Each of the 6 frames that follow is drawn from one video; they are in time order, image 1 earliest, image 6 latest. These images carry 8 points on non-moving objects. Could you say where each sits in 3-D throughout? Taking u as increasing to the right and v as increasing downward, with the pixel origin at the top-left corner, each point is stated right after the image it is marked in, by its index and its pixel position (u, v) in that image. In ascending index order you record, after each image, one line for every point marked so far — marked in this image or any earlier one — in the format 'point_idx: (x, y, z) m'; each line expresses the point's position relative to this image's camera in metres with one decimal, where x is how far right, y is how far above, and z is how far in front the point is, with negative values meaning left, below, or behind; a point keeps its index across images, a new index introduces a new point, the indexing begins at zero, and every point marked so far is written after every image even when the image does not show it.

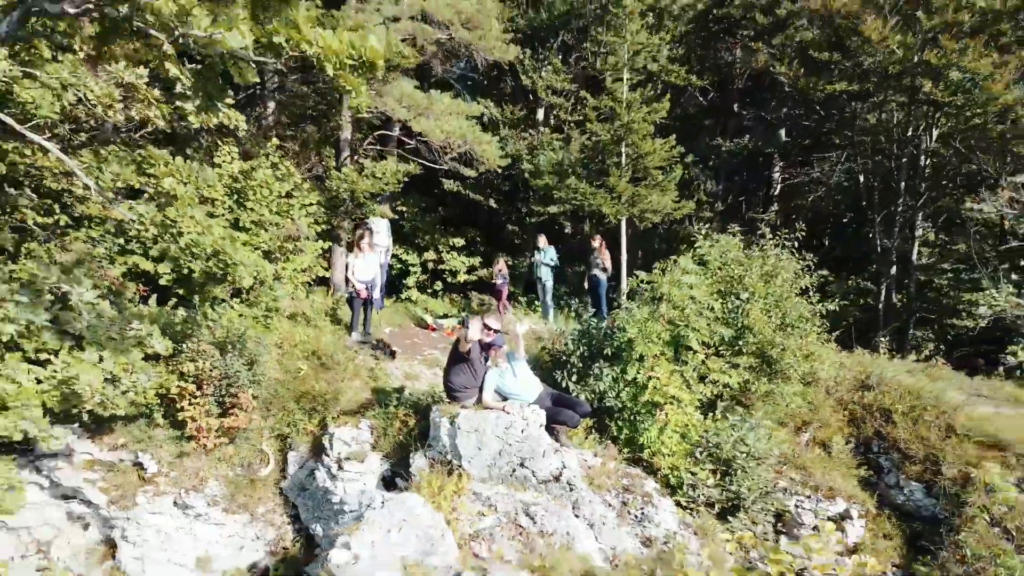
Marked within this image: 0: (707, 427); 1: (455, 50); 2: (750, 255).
0: (+1.4, -0.9, +5.6) m
1: (-0.7, +3.0, +10.3) m
2: (+2.1, +0.3, +7.3) m
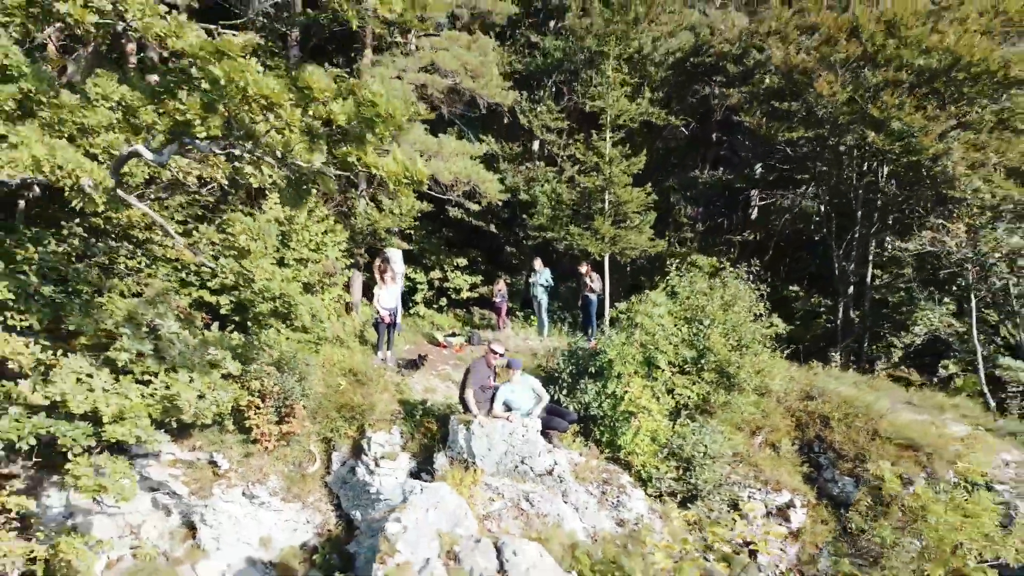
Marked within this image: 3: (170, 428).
0: (+1.4, -1.2, +6.9) m
1: (-0.7, +2.8, +11.7) m
2: (+2.1, 0.0, +8.6) m
3: (-2.6, -1.2, +6.7) m
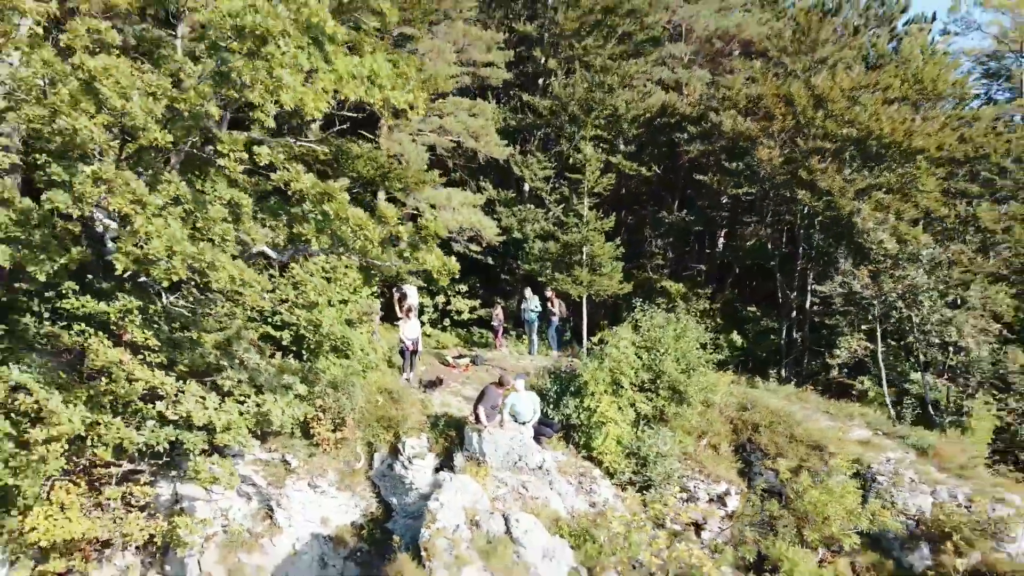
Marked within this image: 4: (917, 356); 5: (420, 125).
0: (+1.4, -1.6, +9.1) m
1: (-0.8, +2.3, +13.8) m
2: (+2.1, -0.4, +10.9) m
3: (-2.6, -1.7, +8.9) m
4: (+5.9, -1.1, +12.0) m
5: (-1.1, +2.5, +12.4) m
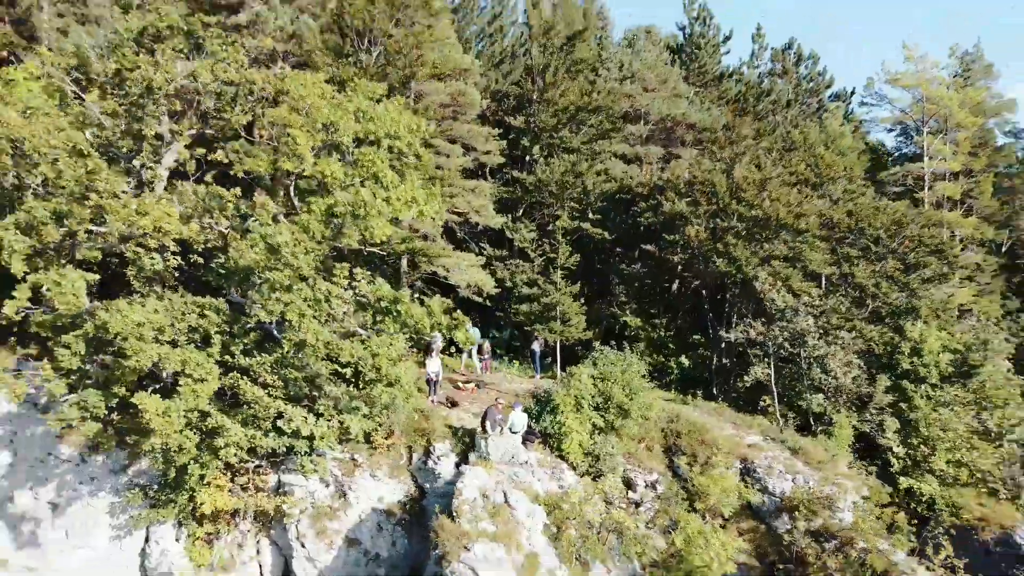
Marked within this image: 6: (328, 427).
0: (+1.3, -2.5, +13.4) m
1: (-0.9, +1.5, +18.1) m
2: (+2.0, -1.3, +15.1) m
3: (-2.7, -2.5, +13.1) m
4: (+5.8, -1.9, +16.3) m
5: (-1.2, +1.7, +16.7) m
6: (-2.6, -2.0, +12.3) m
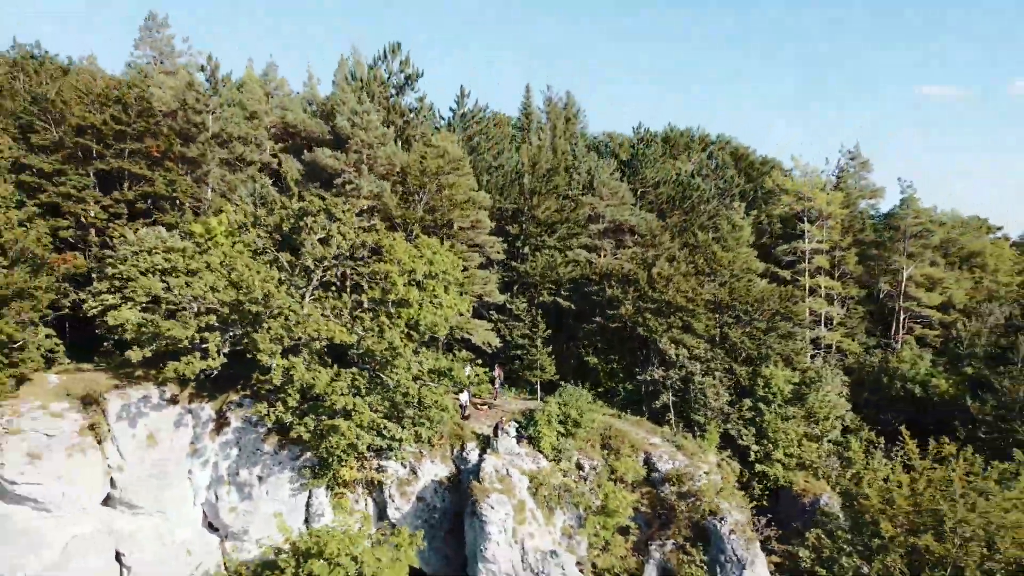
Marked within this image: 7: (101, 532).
0: (+1.3, -4.3, +23.3) m
1: (-1.0, -0.4, +28.0) m
2: (+1.9, -3.1, +25.0) m
3: (-2.7, -4.4, +23.0) m
4: (+5.7, -3.8, +26.2) m
5: (-1.3, -0.2, +26.6) m
6: (-2.7, -3.9, +22.1) m
7: (-10.0, -6.1, +20.3) m
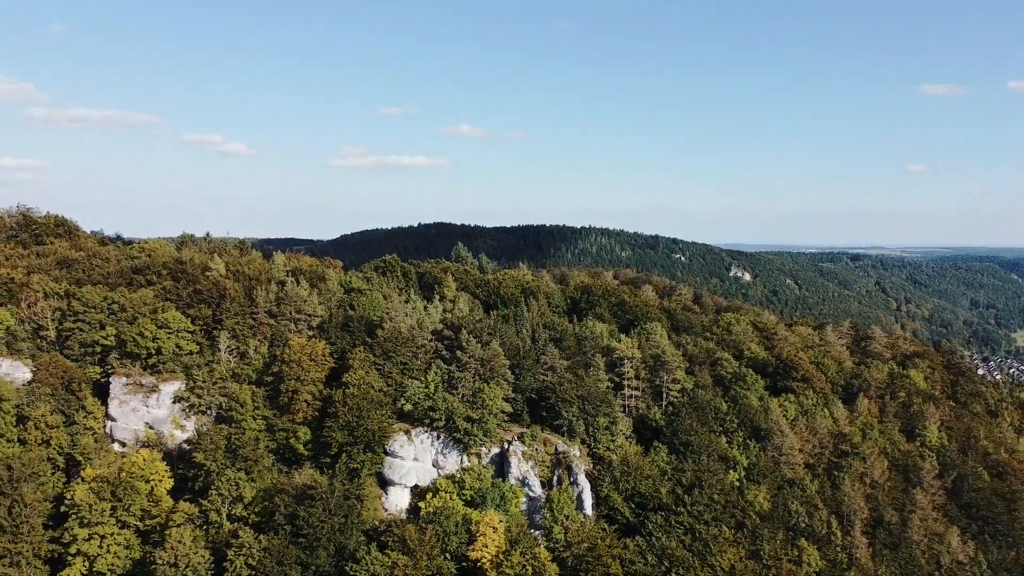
0: (+1.7, -15.3, +81.5) m
1: (-0.5, -11.3, +86.2) m
2: (+2.4, -14.1, +83.3) m
3: (-2.3, -15.3, +81.2) m
4: (+6.2, -14.7, +84.4) m
5: (-0.8, -11.1, +84.8) m
6: (-2.2, -14.8, +80.4) m
7: (-9.5, -17.0, +78.5) m
